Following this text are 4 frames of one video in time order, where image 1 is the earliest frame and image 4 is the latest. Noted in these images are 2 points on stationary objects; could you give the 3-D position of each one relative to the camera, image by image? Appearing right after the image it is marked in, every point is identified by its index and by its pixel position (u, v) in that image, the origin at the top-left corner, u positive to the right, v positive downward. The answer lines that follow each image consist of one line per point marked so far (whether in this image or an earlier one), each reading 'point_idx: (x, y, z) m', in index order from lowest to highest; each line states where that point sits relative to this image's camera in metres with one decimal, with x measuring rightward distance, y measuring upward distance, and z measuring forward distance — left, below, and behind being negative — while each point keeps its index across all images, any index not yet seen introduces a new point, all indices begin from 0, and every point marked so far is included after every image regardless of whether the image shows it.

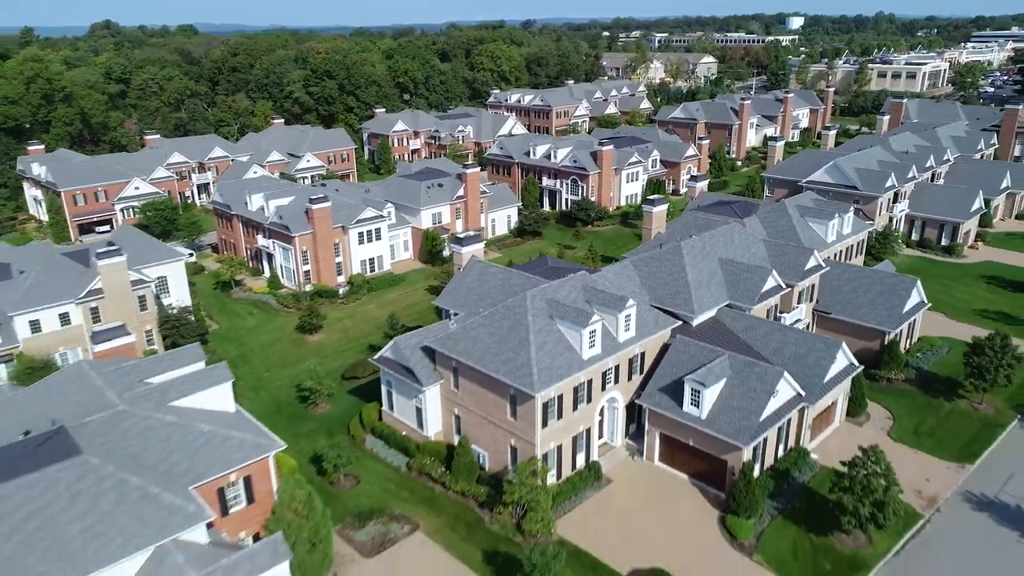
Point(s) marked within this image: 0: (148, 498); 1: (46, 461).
0: (-10.1, -5.8, +19.4) m
1: (-12.8, -4.7, +19.4) m
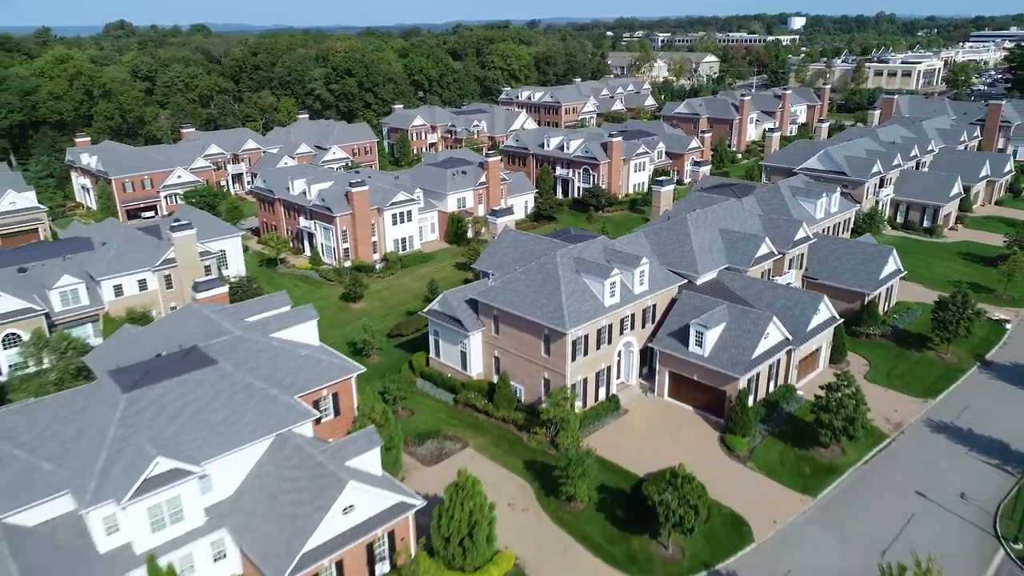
0: (-8.6, -3.9, +24.6) m
1: (-11.3, -2.8, +24.6) m
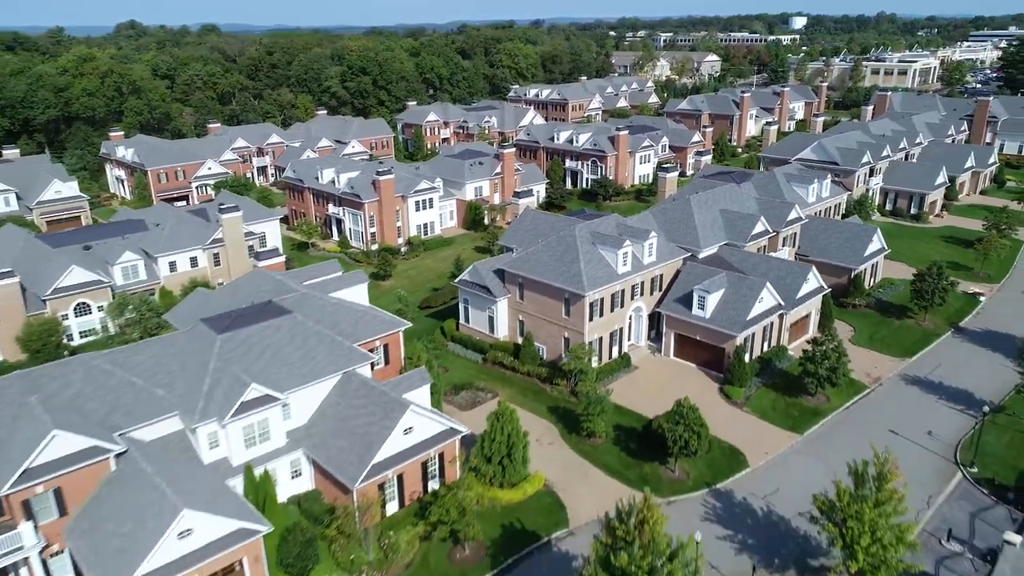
0: (-7.3, -2.3, +28.8) m
1: (-10.1, -1.2, +28.9) m
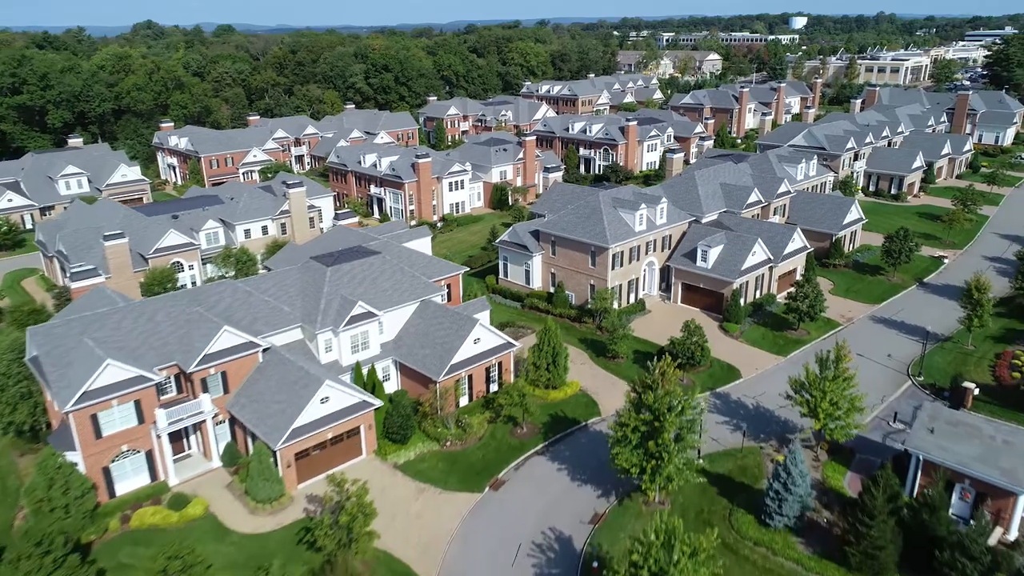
0: (-5.1, +0.5, +36.3) m
1: (-7.9, +1.6, +36.3) m
